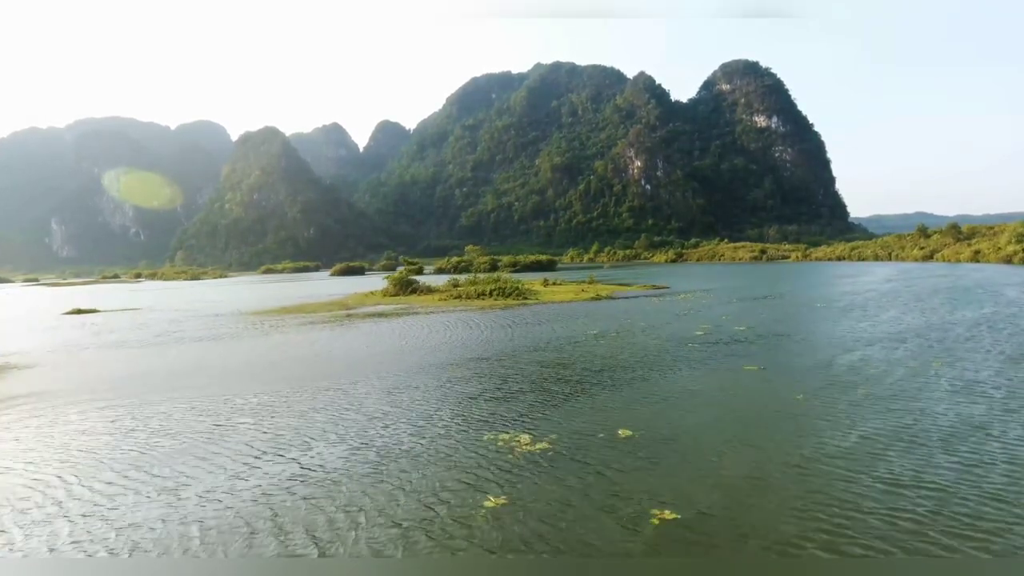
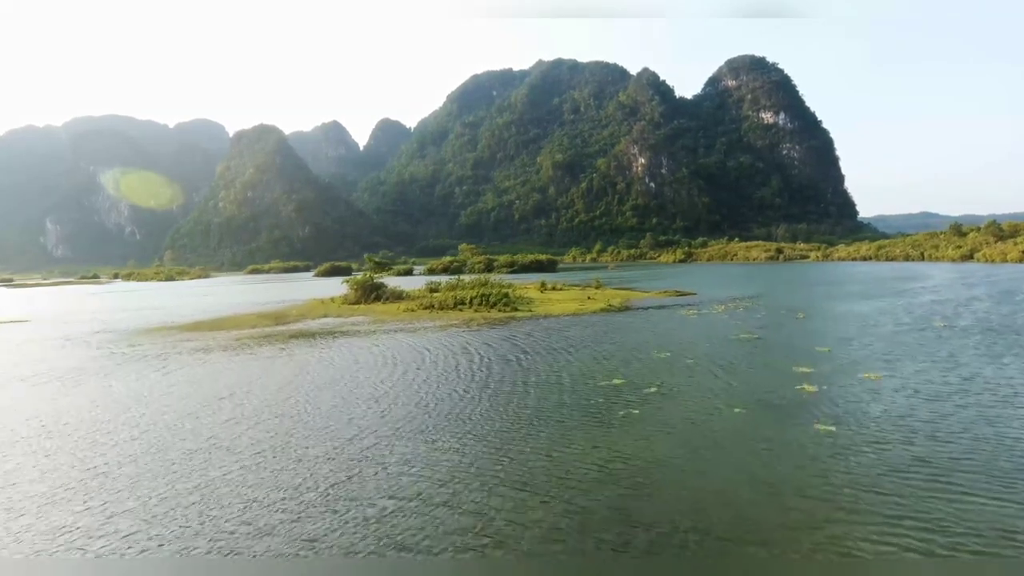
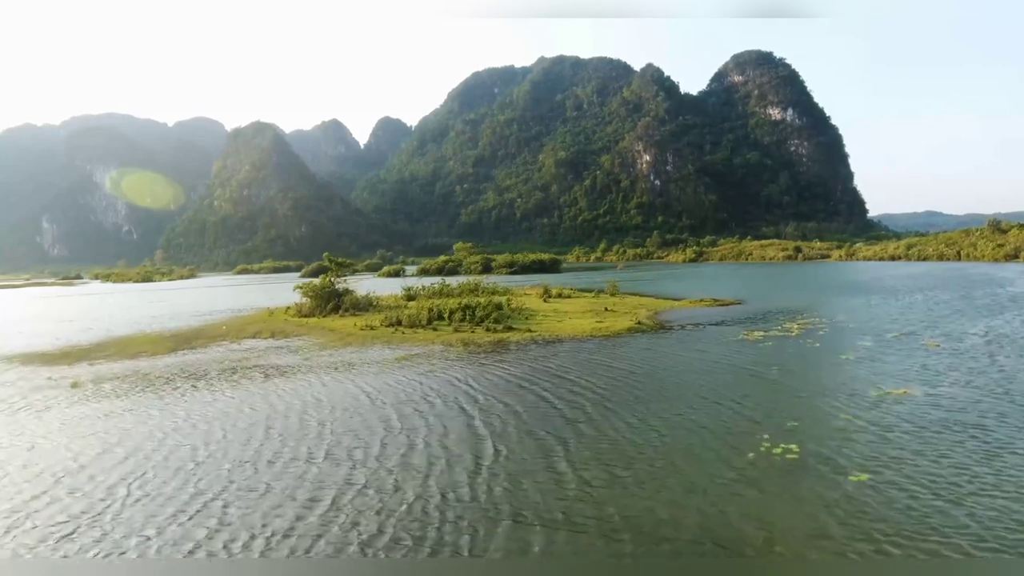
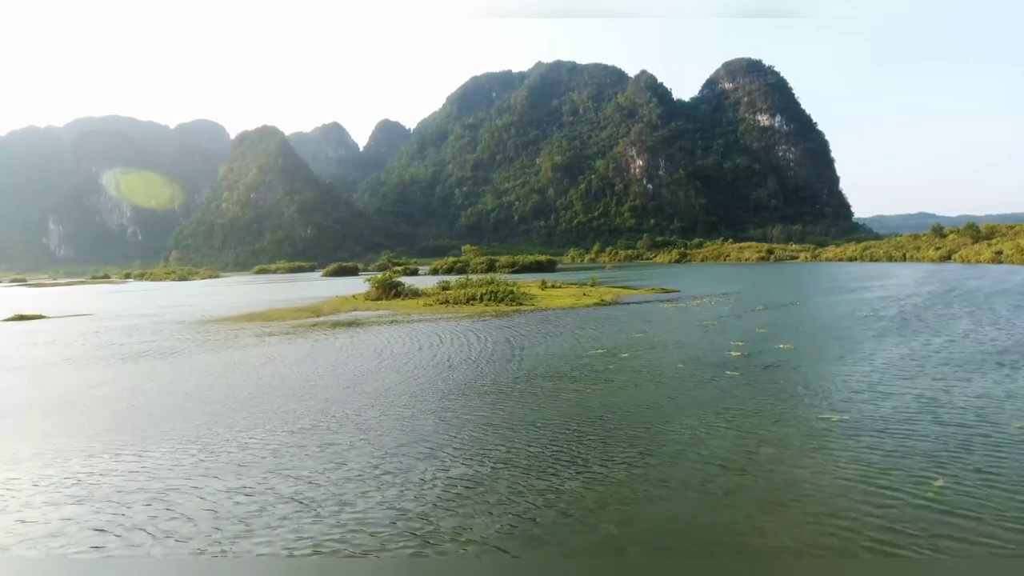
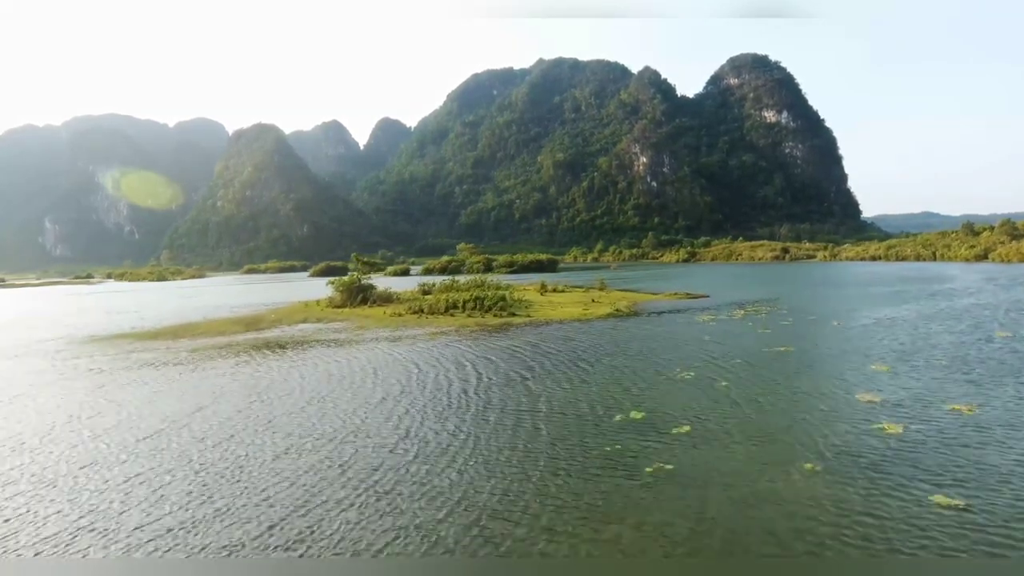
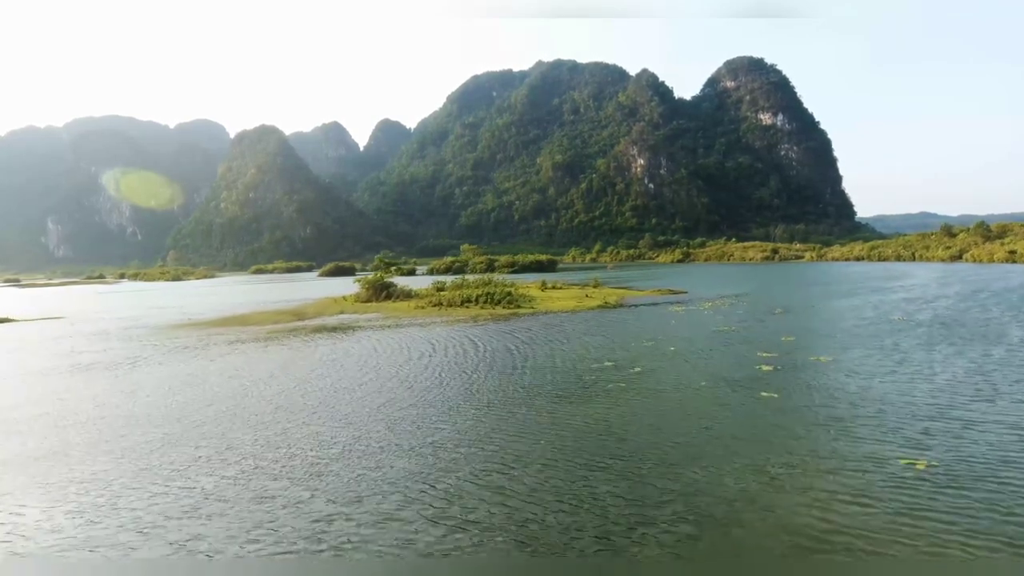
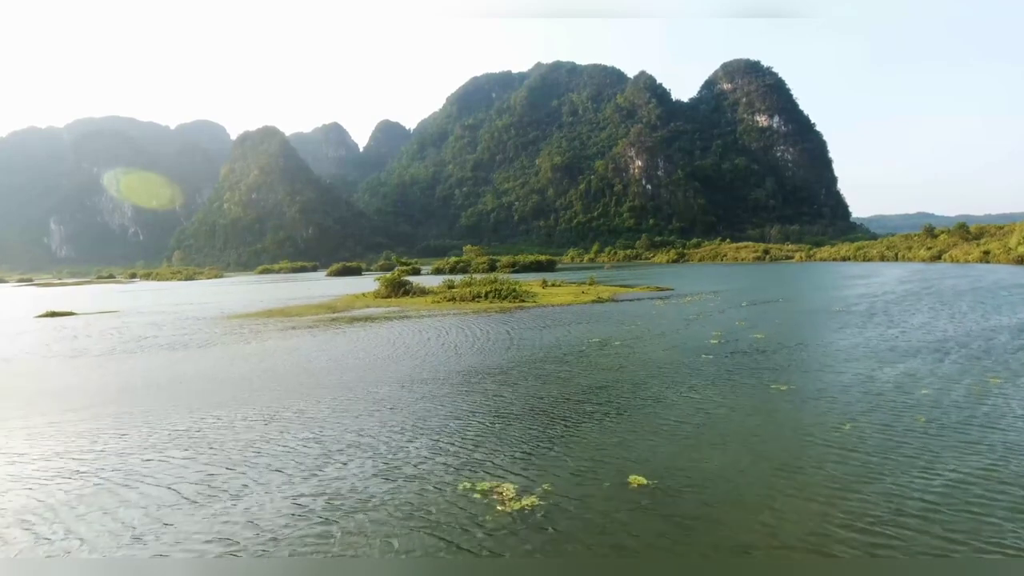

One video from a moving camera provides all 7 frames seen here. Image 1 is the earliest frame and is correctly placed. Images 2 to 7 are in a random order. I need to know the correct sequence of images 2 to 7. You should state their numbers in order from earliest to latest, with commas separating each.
7, 4, 6, 2, 5, 3
